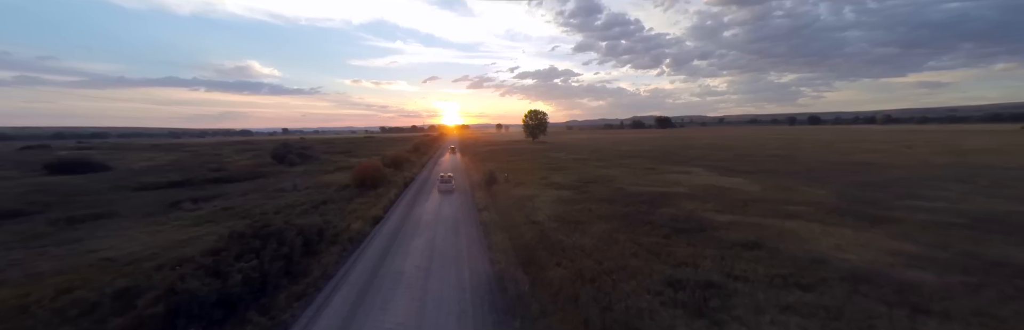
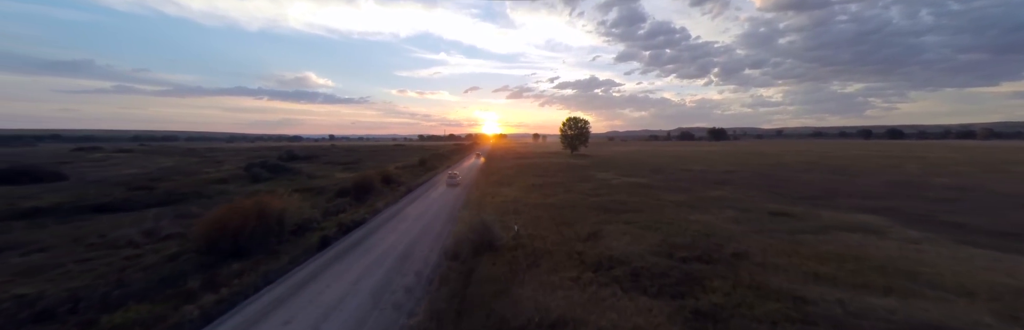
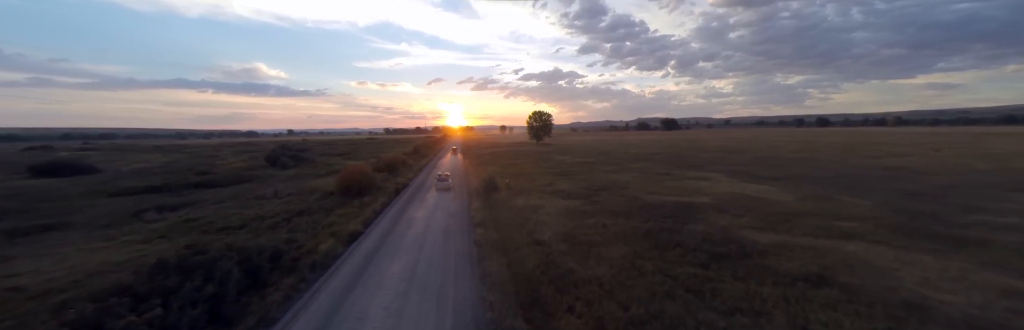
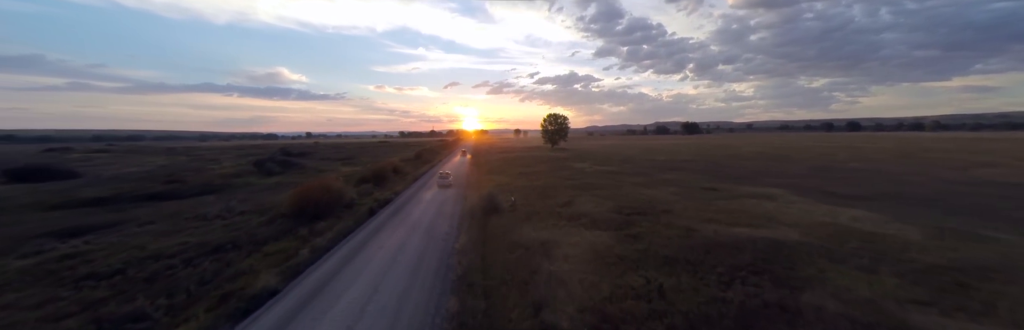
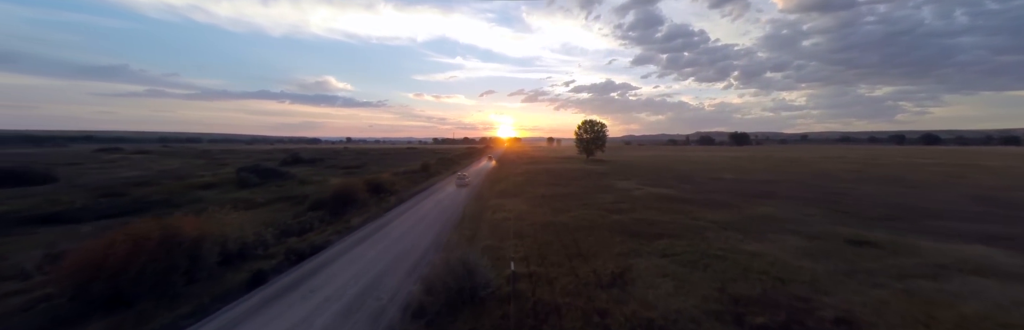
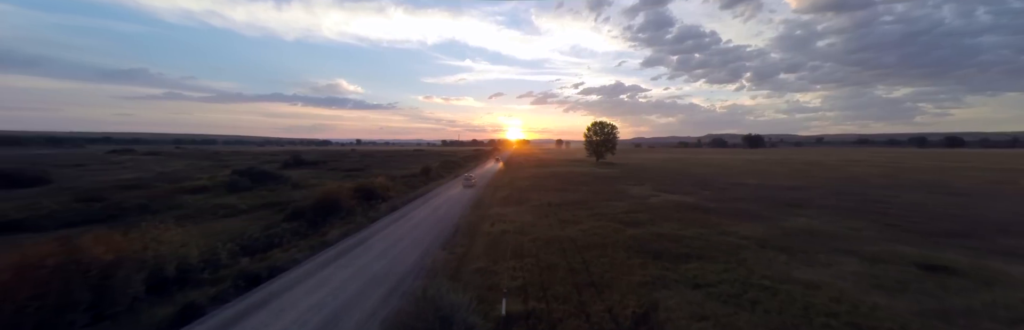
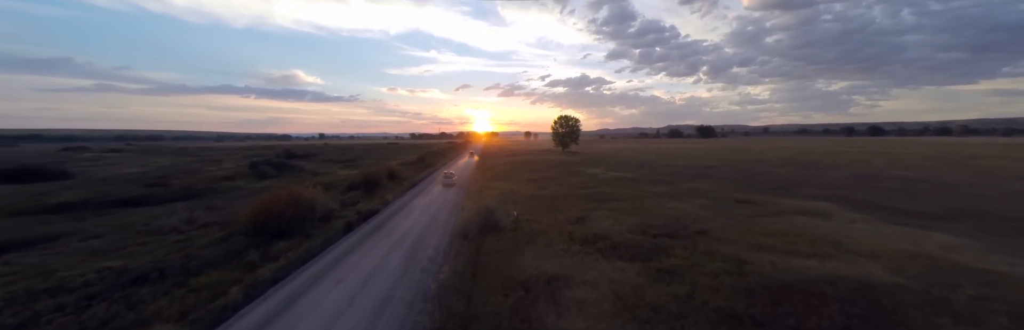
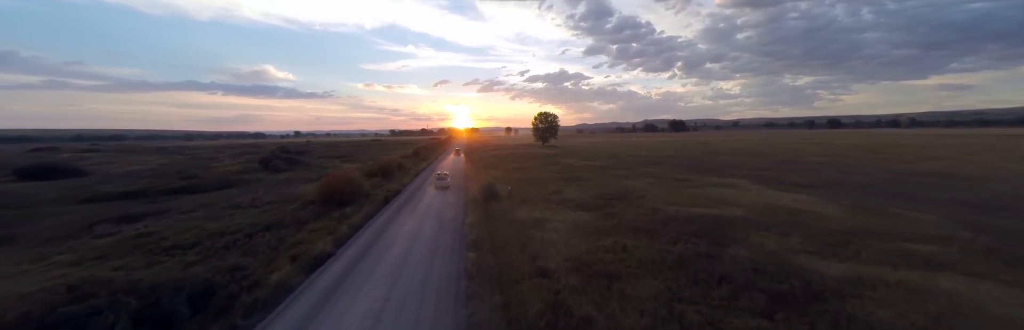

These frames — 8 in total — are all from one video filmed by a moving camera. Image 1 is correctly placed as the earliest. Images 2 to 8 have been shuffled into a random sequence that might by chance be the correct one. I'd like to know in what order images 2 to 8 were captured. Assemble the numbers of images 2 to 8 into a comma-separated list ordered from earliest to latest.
3, 8, 4, 7, 2, 5, 6
